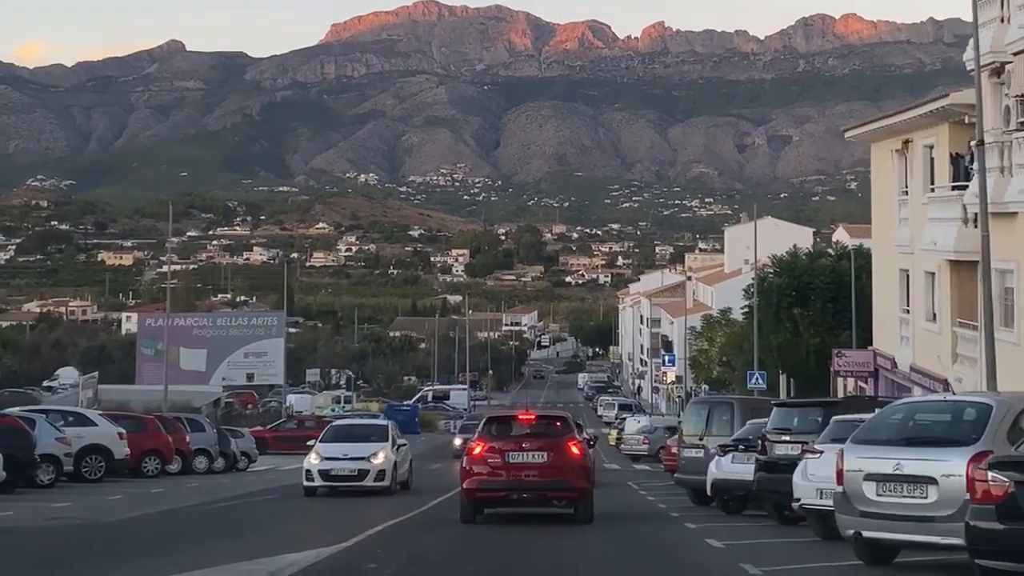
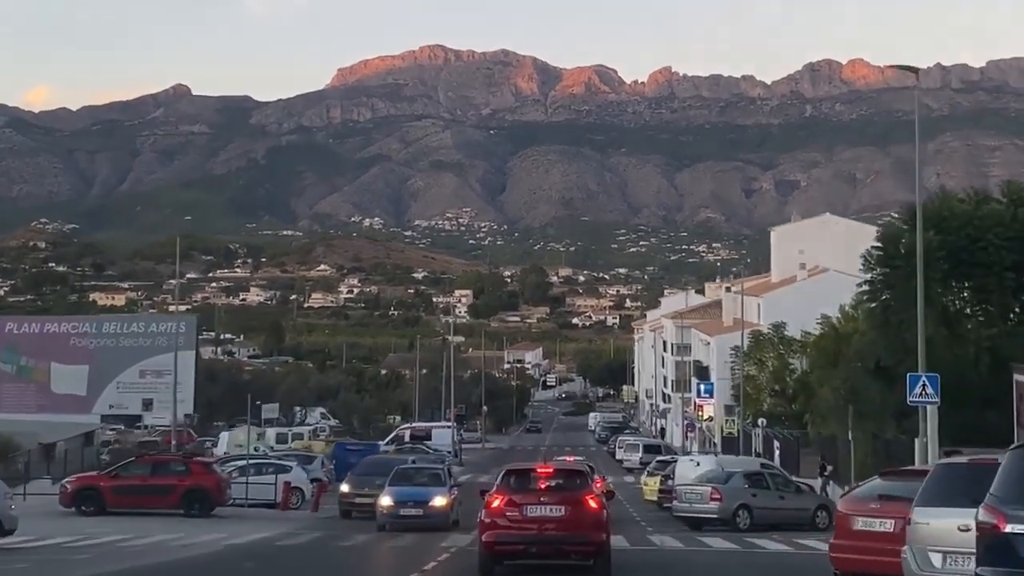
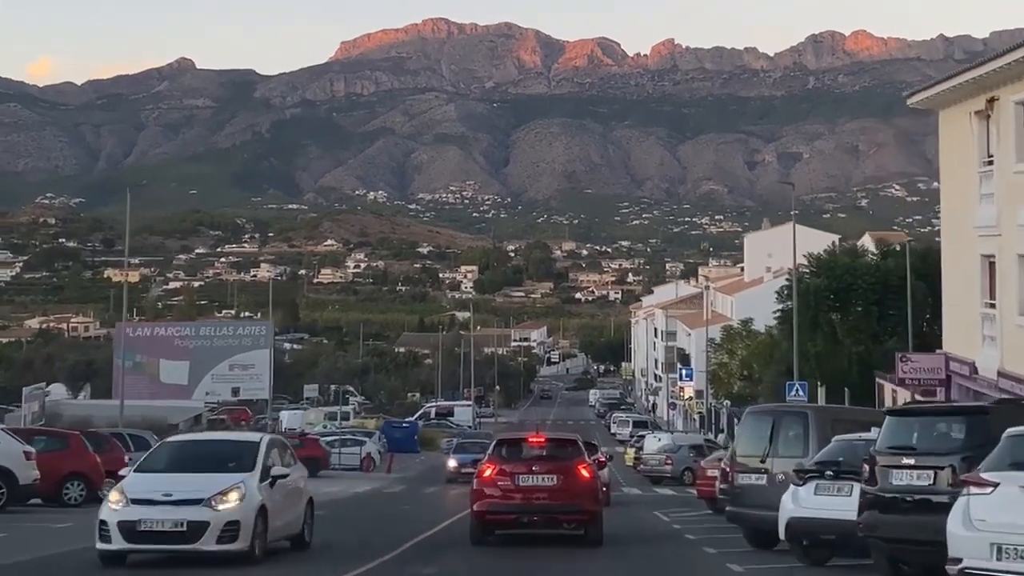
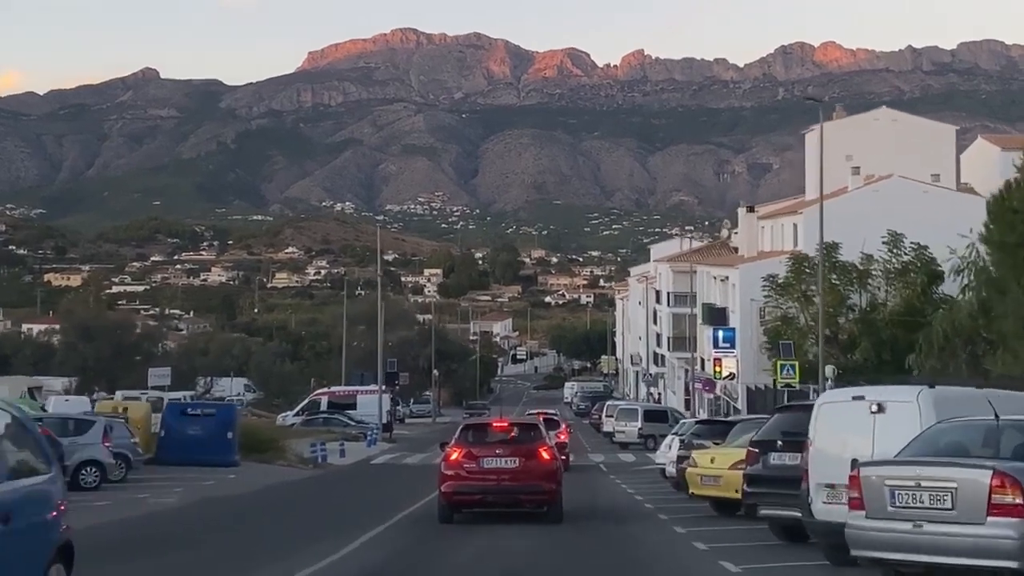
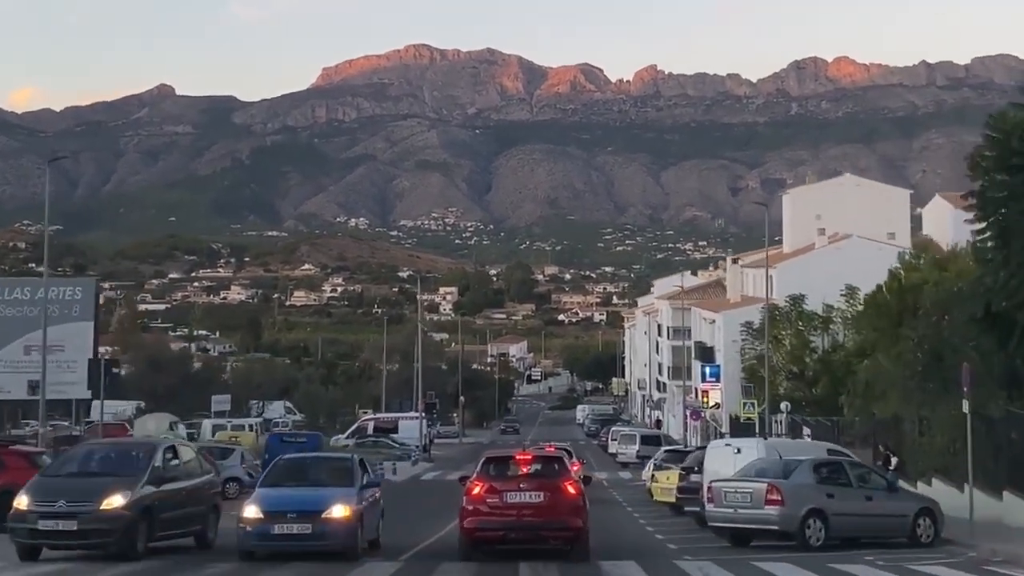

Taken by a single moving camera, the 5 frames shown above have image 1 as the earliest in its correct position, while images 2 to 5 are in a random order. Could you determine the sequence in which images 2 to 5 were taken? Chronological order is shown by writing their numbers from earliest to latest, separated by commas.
3, 2, 5, 4
